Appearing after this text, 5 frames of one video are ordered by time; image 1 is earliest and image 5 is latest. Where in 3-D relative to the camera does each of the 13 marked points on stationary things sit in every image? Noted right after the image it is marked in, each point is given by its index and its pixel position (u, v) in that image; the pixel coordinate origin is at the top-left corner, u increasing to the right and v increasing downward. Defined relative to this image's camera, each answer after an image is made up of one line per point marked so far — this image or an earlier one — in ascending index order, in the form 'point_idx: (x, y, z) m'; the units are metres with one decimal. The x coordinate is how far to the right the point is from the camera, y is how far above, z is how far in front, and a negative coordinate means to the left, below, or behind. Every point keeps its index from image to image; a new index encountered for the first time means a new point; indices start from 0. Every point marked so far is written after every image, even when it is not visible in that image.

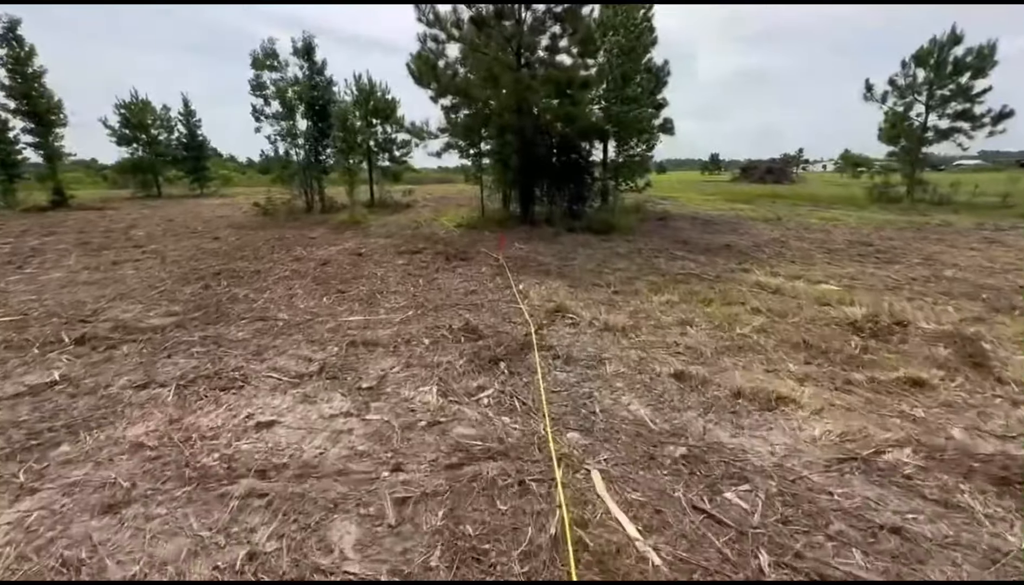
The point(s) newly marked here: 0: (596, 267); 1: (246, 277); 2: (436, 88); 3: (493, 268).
0: (+1.4, +0.4, +7.3) m
1: (-4.0, +0.2, +7.0) m
2: (-1.9, +5.1, +11.5) m
3: (-0.3, +0.4, +7.4) m
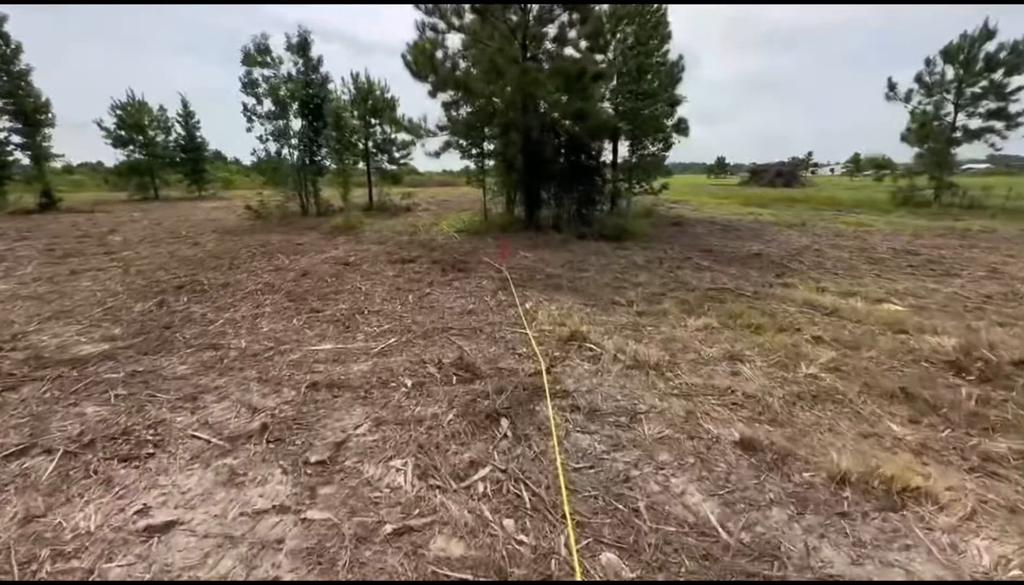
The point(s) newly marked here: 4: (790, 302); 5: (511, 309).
0: (+1.4, +0.2, +6.4) m
1: (-4.0, 0.0, +6.1) m
2: (-1.8, +4.8, +10.6) m
3: (-0.2, +0.2, +6.5) m
4: (+3.2, -0.1, +5.4) m
5: (0.0, -0.2, +5.2) m
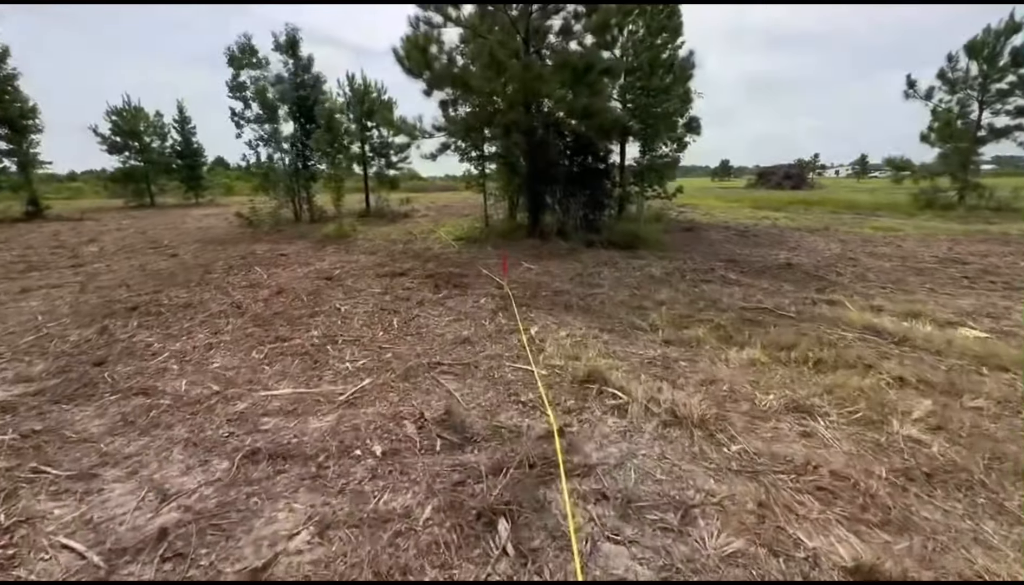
0: (+1.4, -0.1, +5.6) m
1: (-3.9, -0.2, +5.3) m
2: (-1.8, +4.5, +9.8) m
3: (-0.2, -0.1, +5.7) m
4: (+3.2, -0.3, +4.5) m
5: (0.0, -0.4, +4.4) m
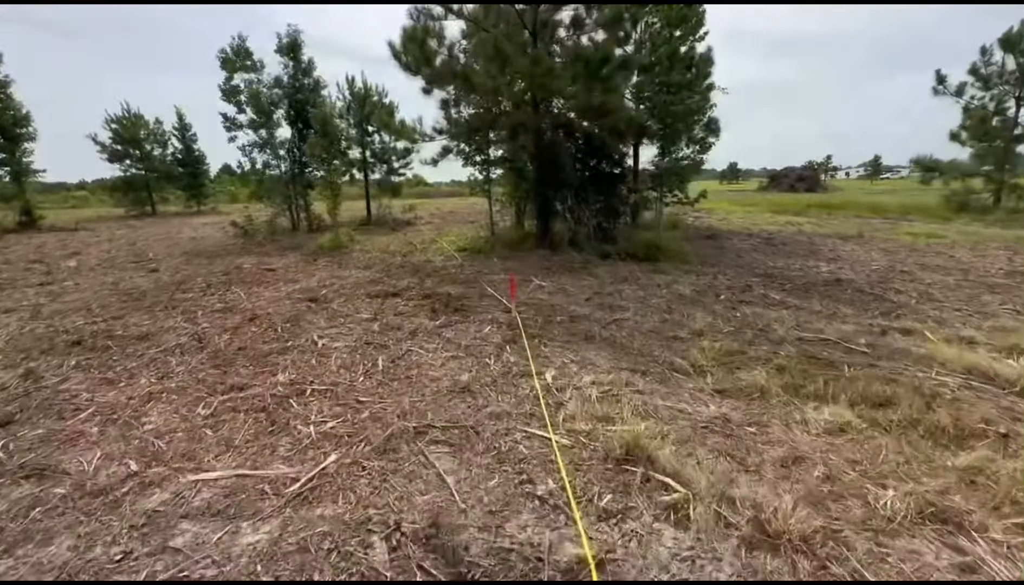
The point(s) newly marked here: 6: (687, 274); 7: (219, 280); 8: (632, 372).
0: (+1.5, -0.4, +4.7) m
1: (-3.8, -0.5, +4.5) m
2: (-1.6, +4.2, +9.0) m
3: (-0.1, -0.4, +4.8) m
4: (+3.3, -0.6, +3.6) m
5: (+0.1, -0.7, +3.5) m
6: (+2.7, +0.3, +7.2) m
7: (-4.9, +0.2, +7.7) m
8: (+0.9, -0.6, +3.6) m
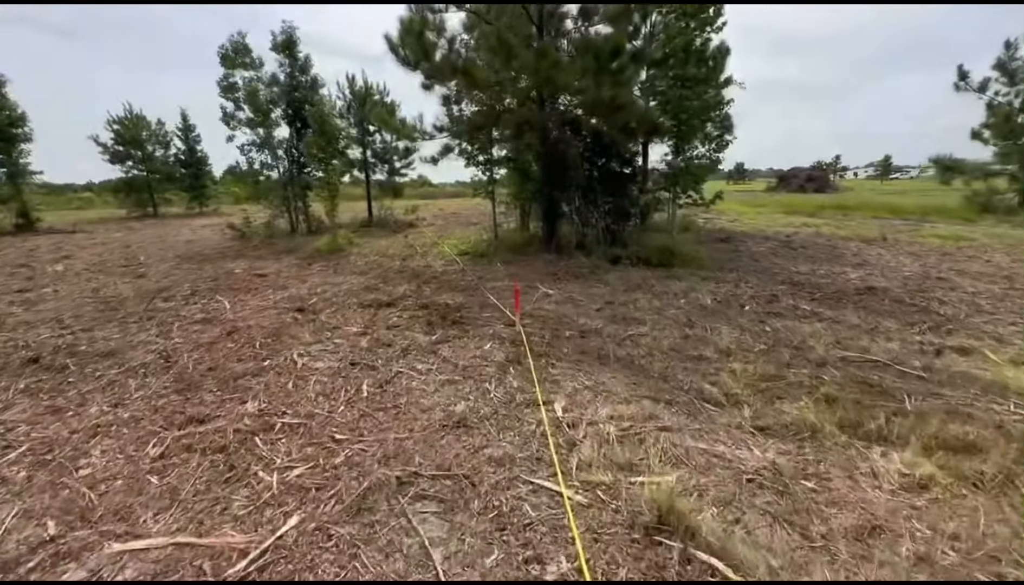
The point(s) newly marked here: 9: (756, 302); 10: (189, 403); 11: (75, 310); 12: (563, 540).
0: (+1.6, -0.5, +4.2) m
1: (-3.8, -0.7, +4.0) m
2: (-1.6, +4.1, +8.6) m
3: (-0.1, -0.5, +4.3) m
4: (+3.3, -0.7, +3.1) m
5: (+0.1, -0.8, +3.0) m
6: (+2.8, +0.2, +6.7) m
7: (-4.8, +0.1, +7.3) m
8: (+1.0, -0.7, +3.1) m
9: (+2.9, -0.1, +5.5) m
10: (-2.3, -0.8, +3.3) m
11: (-5.8, -0.2, +6.2) m
12: (+0.2, -1.0, +2.0) m
